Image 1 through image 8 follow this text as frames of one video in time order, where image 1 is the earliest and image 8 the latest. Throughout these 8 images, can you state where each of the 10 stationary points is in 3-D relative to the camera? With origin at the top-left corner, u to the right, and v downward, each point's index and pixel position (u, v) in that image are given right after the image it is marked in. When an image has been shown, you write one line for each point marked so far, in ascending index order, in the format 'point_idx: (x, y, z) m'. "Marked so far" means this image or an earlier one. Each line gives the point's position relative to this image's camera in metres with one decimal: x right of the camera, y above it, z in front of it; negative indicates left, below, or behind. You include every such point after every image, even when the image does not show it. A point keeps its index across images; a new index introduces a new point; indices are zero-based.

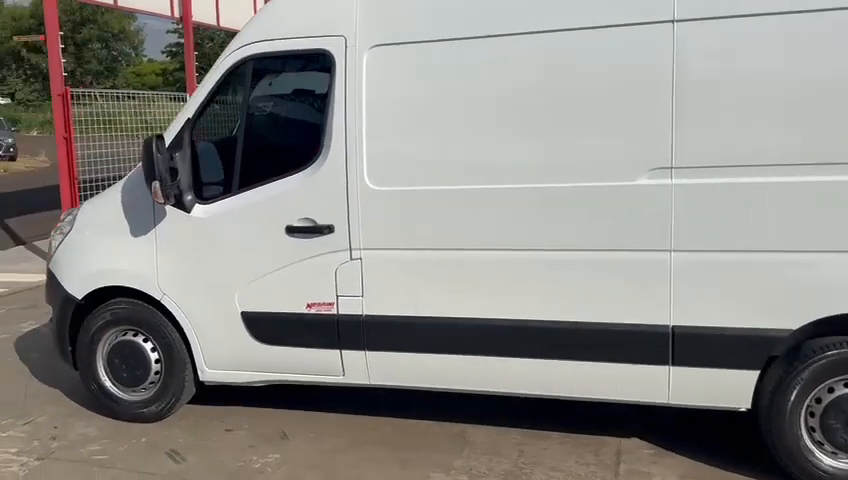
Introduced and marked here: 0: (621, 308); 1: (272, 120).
0: (+1.1, -0.4, +3.9) m
1: (-0.7, +0.7, +4.3) m
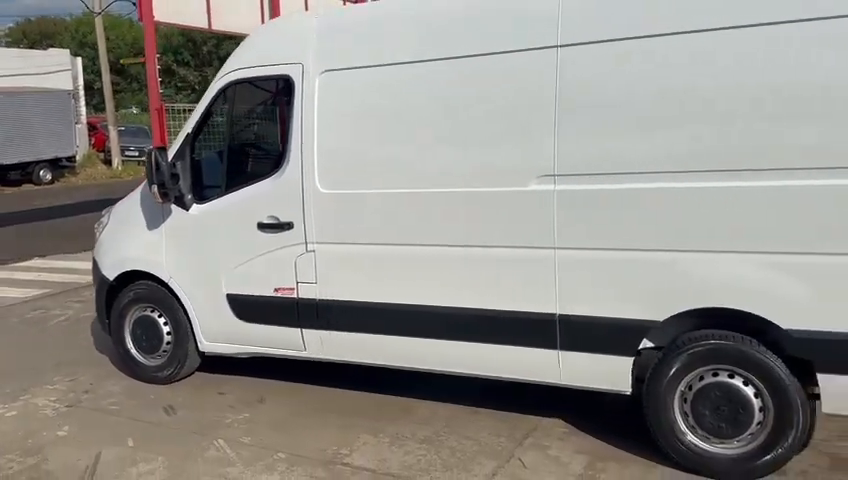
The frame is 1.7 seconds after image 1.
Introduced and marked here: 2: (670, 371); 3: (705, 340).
0: (+0.6, -0.4, +4.4) m
1: (-1.1, +0.8, +5.1) m
2: (+1.4, -0.7, +4.1) m
3: (+1.5, -0.6, +4.0) m
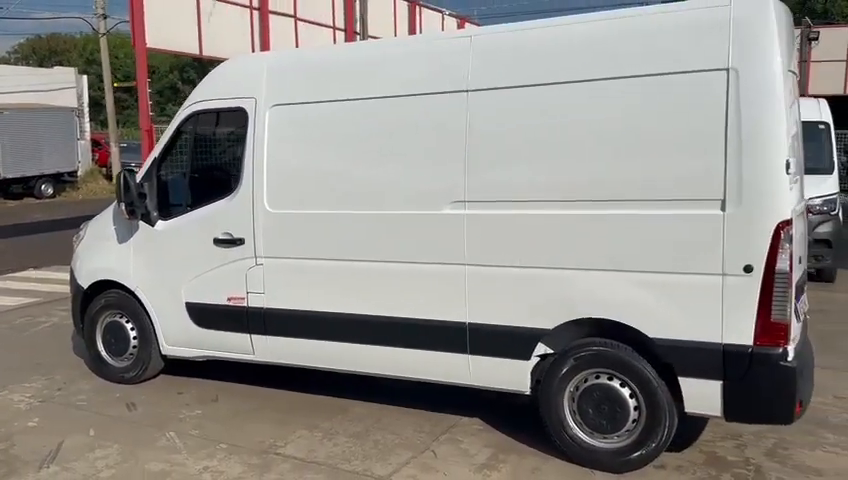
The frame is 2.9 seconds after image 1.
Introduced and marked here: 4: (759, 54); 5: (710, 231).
0: (+0.1, -0.5, +5.0) m
1: (-1.5, +0.6, +5.7) m
2: (+0.9, -0.9, +4.7) m
3: (+1.0, -0.7, +4.6) m
4: (+1.9, +1.0, +4.0) m
5: (+1.6, +0.1, +4.1) m
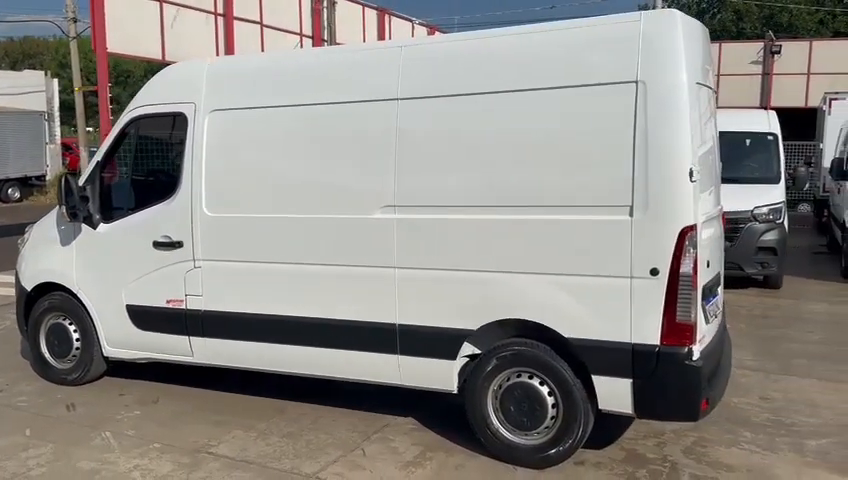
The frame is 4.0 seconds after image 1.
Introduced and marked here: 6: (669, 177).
0: (-0.4, -0.5, +5.1) m
1: (-2.0, +0.6, +5.8) m
2: (+0.4, -0.9, +4.8) m
3: (+0.6, -0.7, +4.7) m
4: (+1.4, +1.0, +4.3) m
5: (+1.2, 0.0, +4.3) m
6: (+1.4, +0.4, +4.2) m
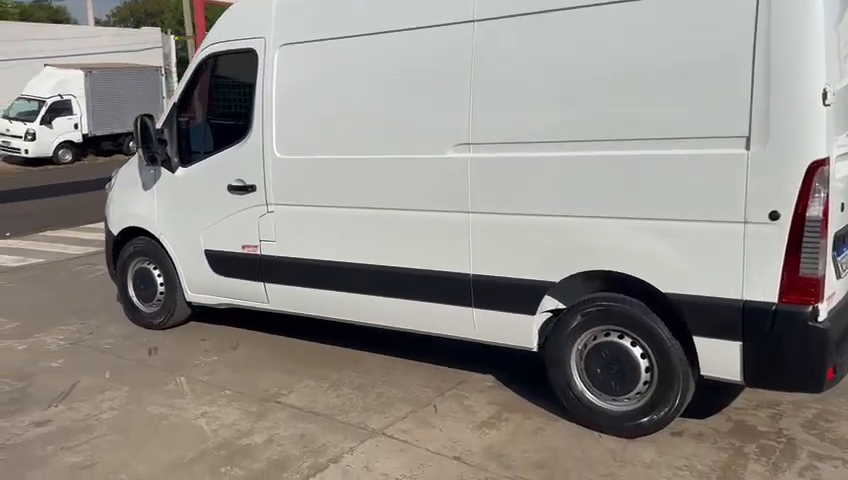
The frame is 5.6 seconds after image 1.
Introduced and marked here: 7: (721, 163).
0: (+0.1, -0.1, +4.7) m
1: (-1.4, +1.1, +5.6) m
2: (+0.9, -0.5, +4.3) m
3: (+1.0, -0.4, +4.2) m
4: (+1.8, +1.3, +3.5) m
5: (+1.6, +0.3, +3.6) m
6: (+1.8, +0.7, +3.5) m
7: (+1.5, +0.4, +3.7) m
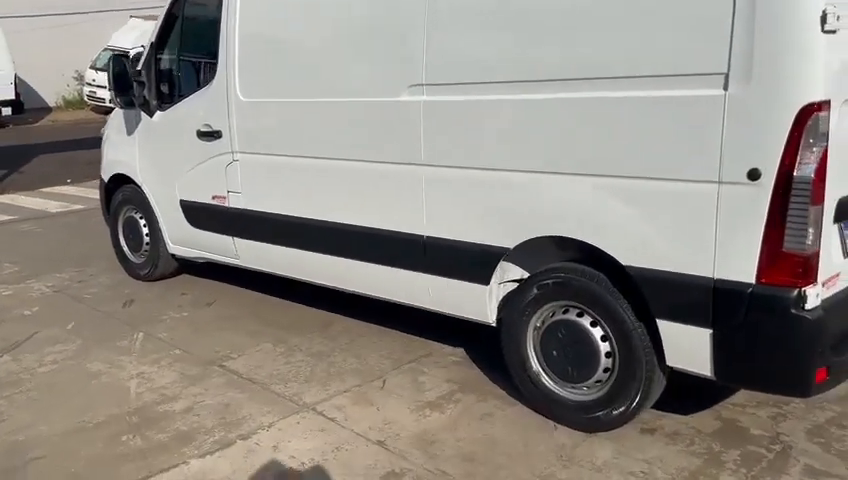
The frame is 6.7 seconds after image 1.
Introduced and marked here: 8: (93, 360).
0: (-0.2, +0.1, +4.2) m
1: (-1.5, +1.4, +5.2) m
2: (+0.5, -0.3, +3.7) m
3: (+0.6, -0.2, +3.6) m
4: (+1.4, +1.4, +2.7) m
5: (+1.1, +0.5, +2.9) m
6: (+1.3, +0.8, +2.7) m
7: (+1.1, +0.5, +2.9) m
8: (-2.1, -0.8, +4.6) m
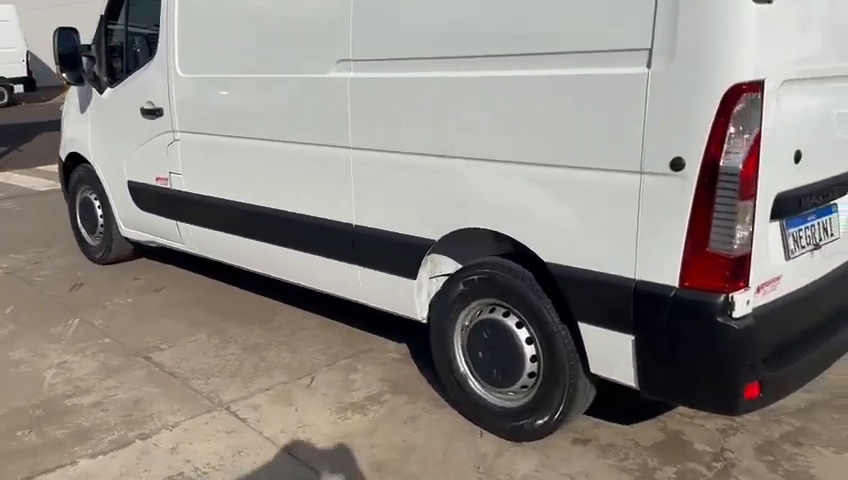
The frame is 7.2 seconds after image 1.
0: (-0.5, +0.2, +3.9) m
1: (-1.8, +1.5, +4.9) m
2: (+0.1, -0.3, +3.4) m
3: (+0.3, -0.1, +3.3) m
4: (+1.0, +1.4, +2.3) m
5: (+0.7, +0.5, +2.6) m
6: (+0.9, +0.8, +2.3) m
7: (+0.7, +0.6, +2.6) m
8: (-2.5, -0.7, +4.4) m
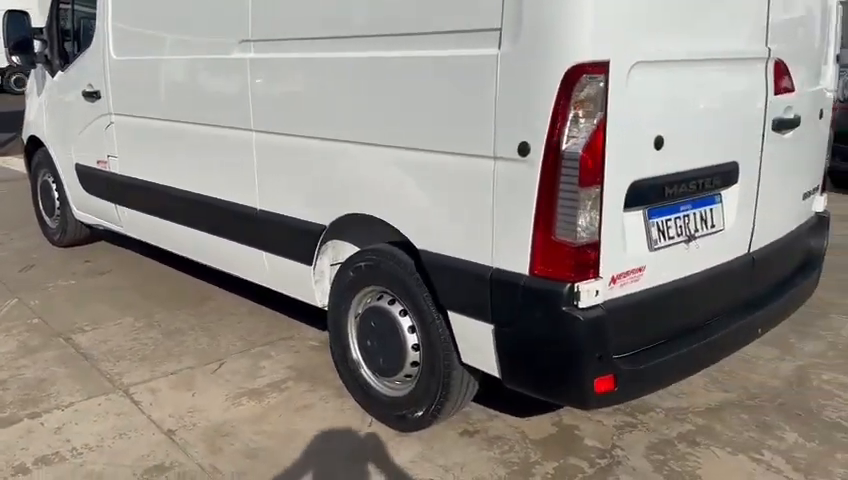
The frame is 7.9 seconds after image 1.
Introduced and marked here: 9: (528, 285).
0: (-1.0, +0.3, +3.9) m
1: (-2.2, +1.7, +4.9) m
2: (-0.4, -0.2, +3.4) m
3: (-0.3, -0.1, +3.2) m
4: (+0.5, +1.5, +2.2) m
5: (+0.2, +0.5, +2.5) m
6: (+0.4, +0.8, +2.2) m
7: (+0.2, +0.6, +2.5) m
8: (-2.9, -0.5, +4.5) m
9: (+0.4, -0.2, +2.5) m
